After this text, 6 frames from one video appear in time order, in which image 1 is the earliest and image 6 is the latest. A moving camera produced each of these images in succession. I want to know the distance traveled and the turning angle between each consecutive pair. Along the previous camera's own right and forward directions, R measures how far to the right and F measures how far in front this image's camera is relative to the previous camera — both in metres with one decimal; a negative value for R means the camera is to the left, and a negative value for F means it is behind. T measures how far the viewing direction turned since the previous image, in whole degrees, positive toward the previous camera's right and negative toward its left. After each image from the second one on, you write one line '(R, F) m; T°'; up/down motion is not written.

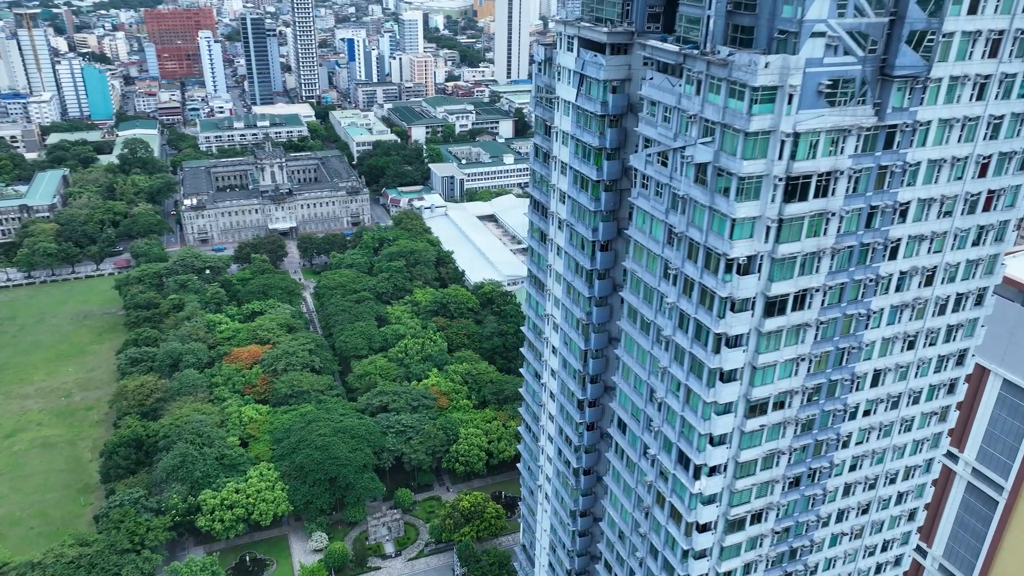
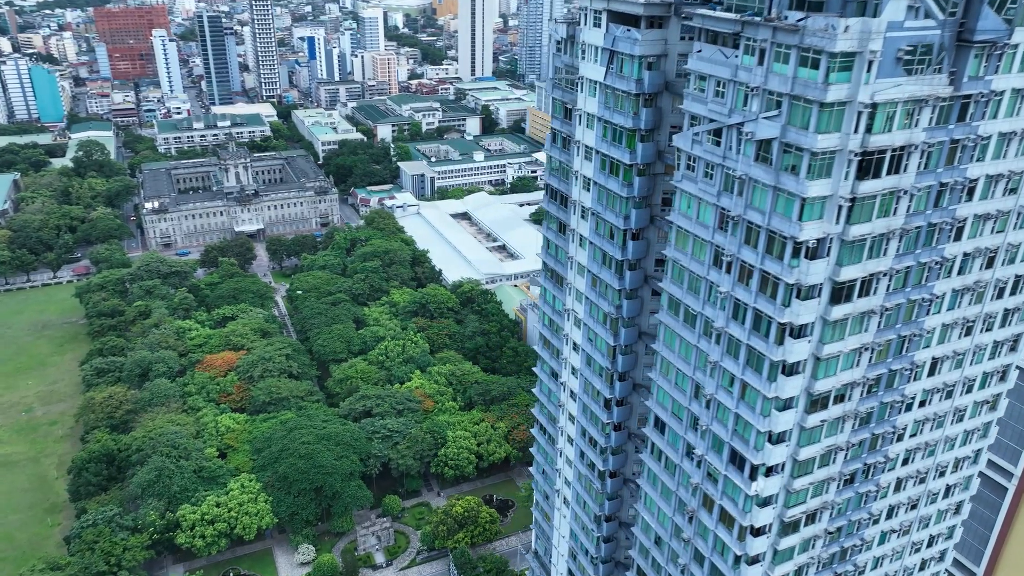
(-1.7, +1.5) m; +3°
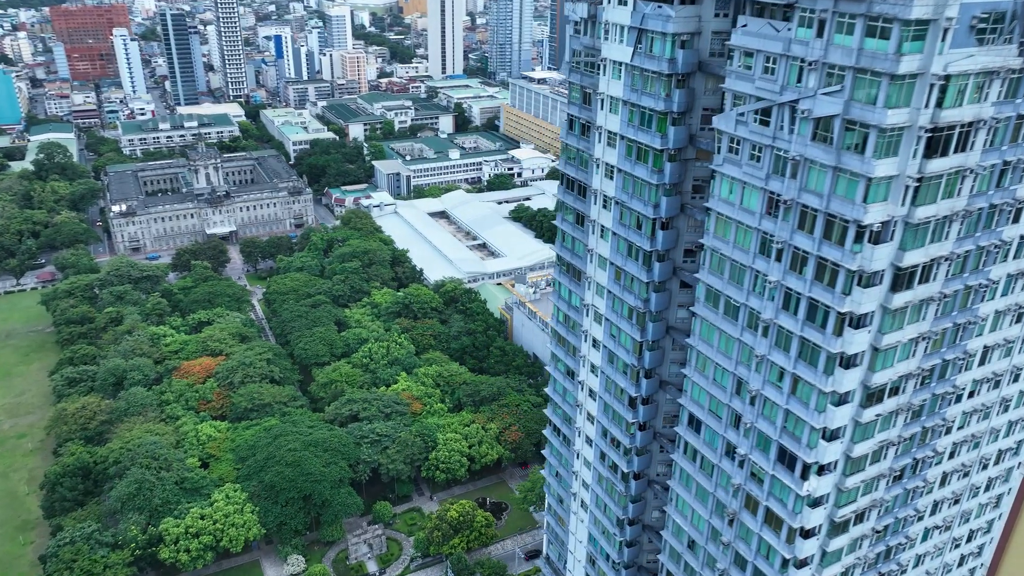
(-1.4, +1.2) m; +2°
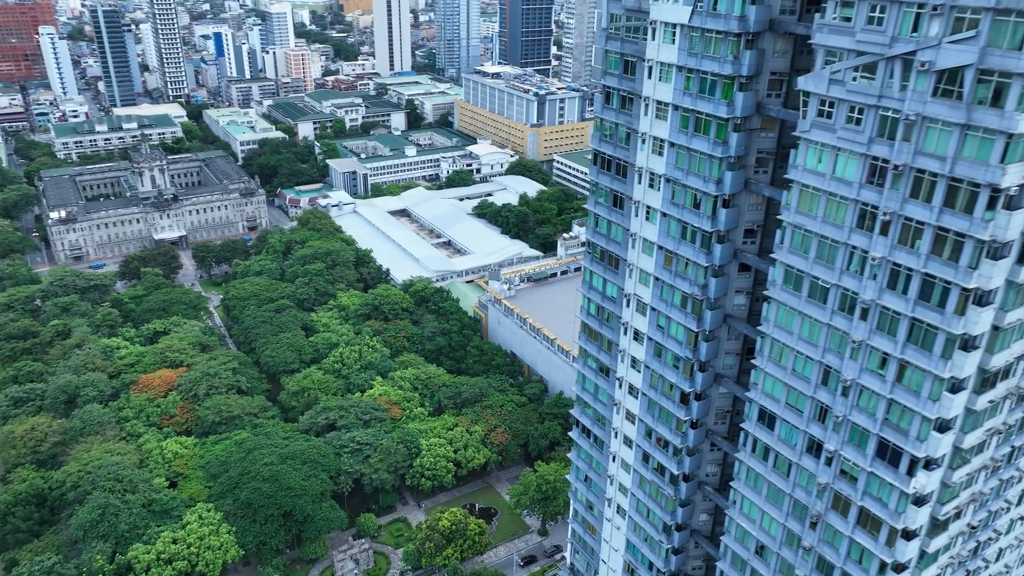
(-2.4, +2.1) m; +4°
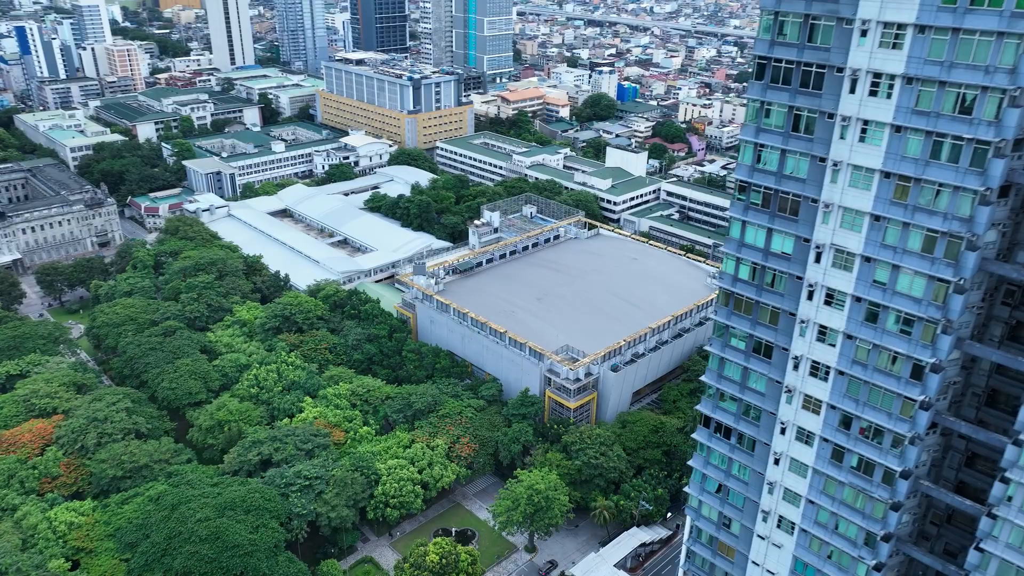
(-6.3, +6.6) m; +11°
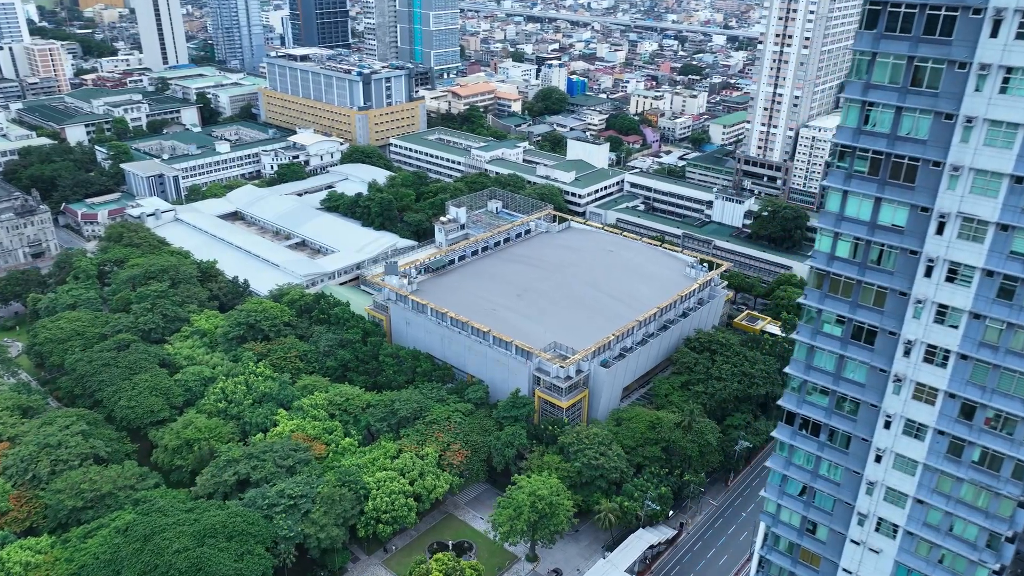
(-2.7, +2.5) m; +4°
